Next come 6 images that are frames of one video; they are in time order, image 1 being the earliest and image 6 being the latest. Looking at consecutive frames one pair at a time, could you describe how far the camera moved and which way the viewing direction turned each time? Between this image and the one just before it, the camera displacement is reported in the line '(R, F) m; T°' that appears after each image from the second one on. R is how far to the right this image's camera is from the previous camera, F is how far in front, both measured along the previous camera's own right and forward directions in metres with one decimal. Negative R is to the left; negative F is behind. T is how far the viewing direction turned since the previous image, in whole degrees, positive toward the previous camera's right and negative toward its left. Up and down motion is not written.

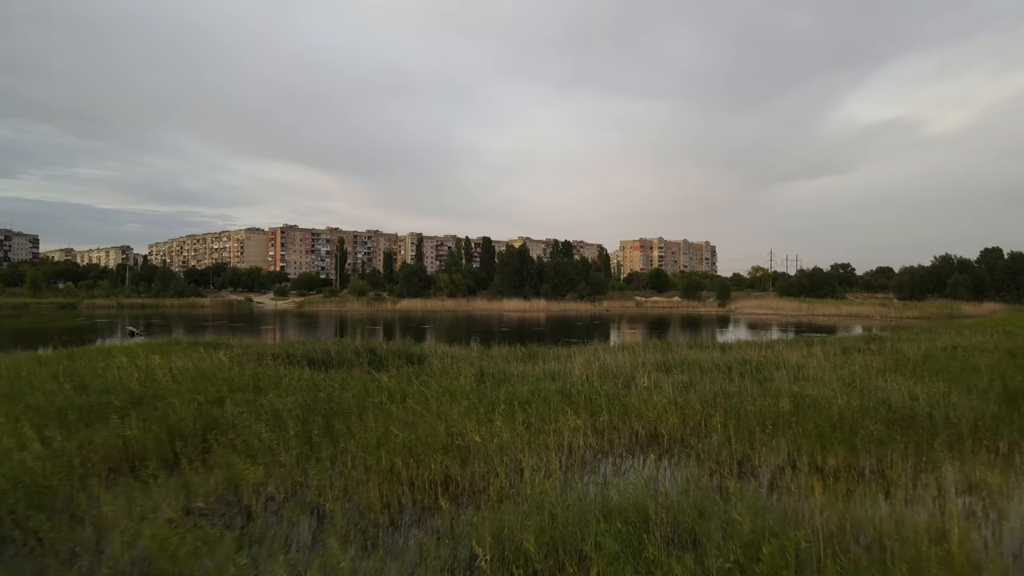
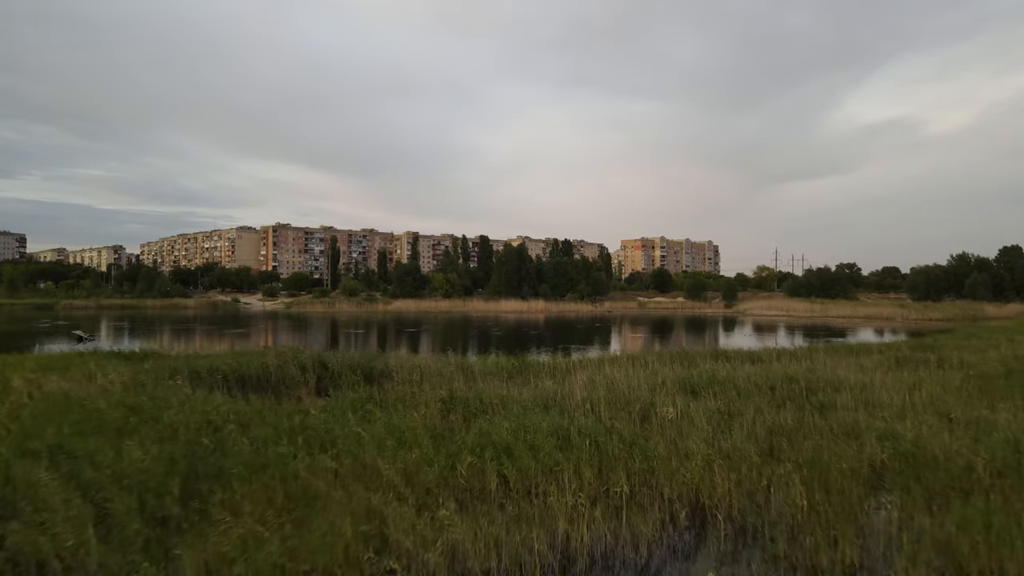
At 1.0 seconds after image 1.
(+0.3, +2.7) m; 0°
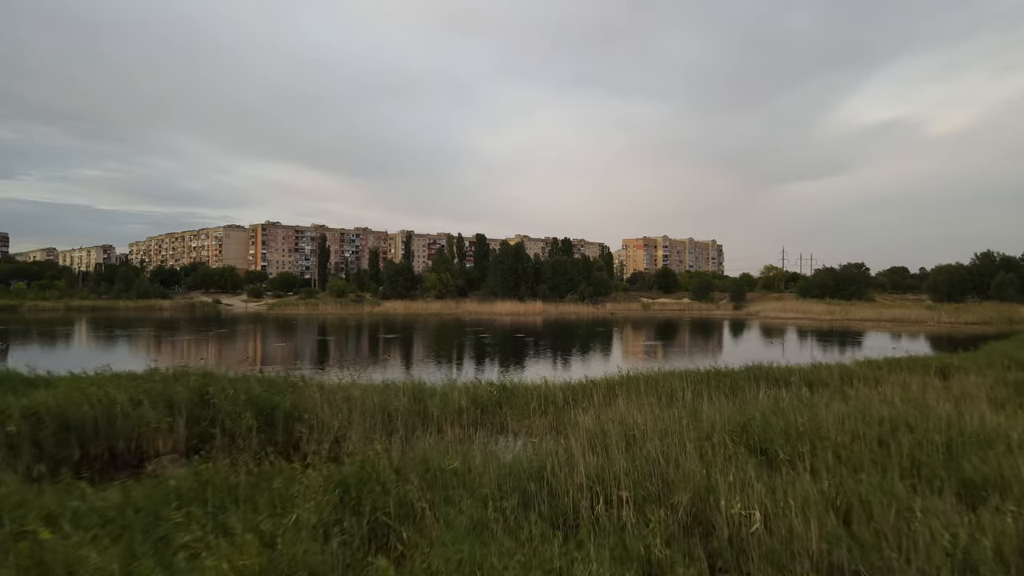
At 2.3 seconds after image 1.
(+0.4, +3.5) m; 0°
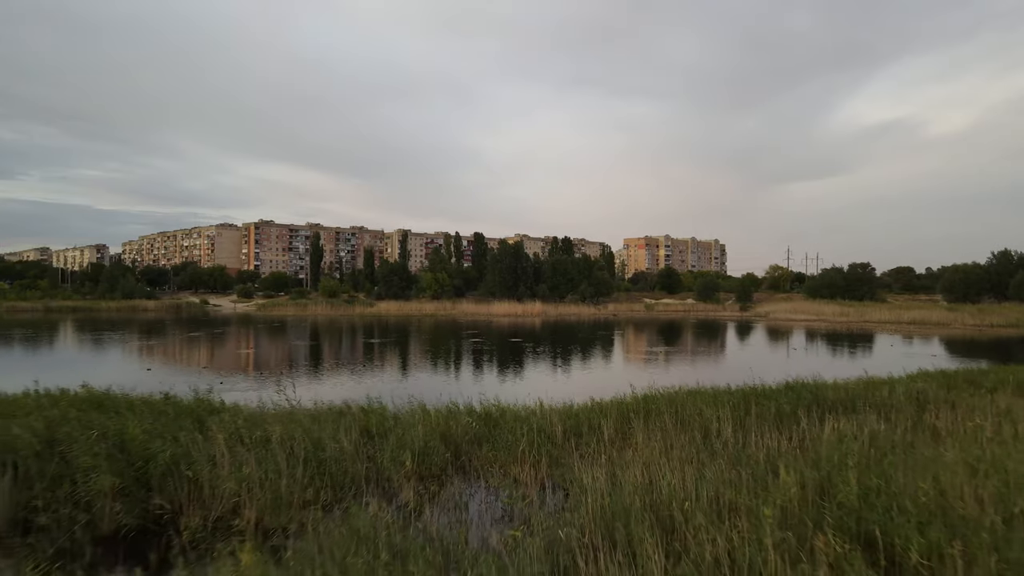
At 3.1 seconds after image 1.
(+0.2, +2.2) m; 0°
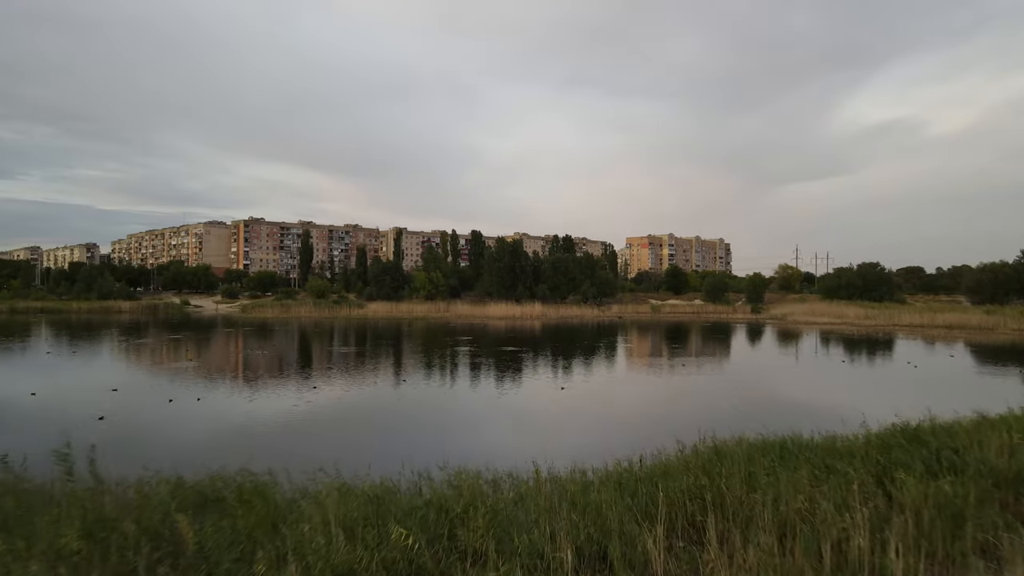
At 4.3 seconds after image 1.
(+0.2, +3.4) m; 0°
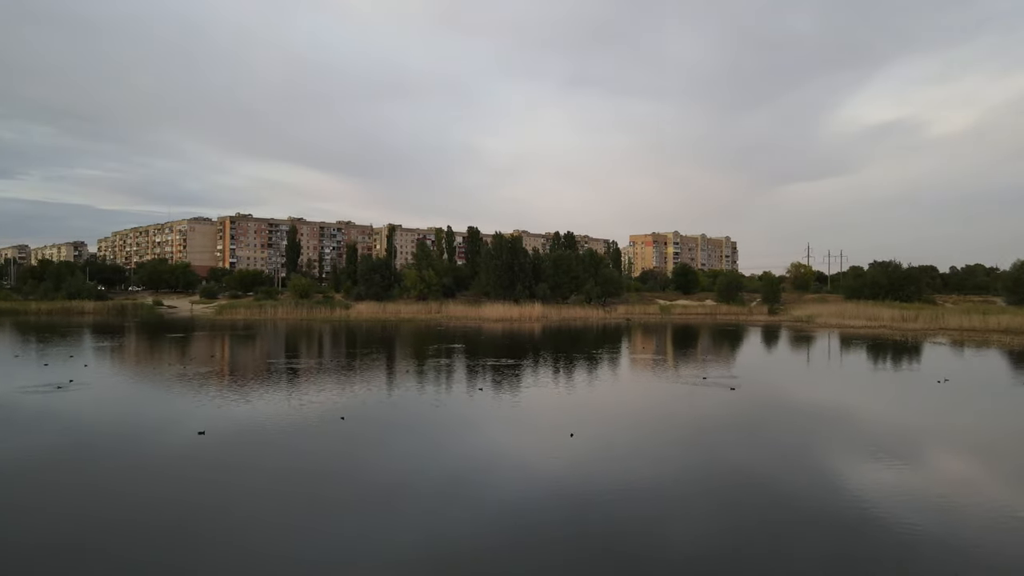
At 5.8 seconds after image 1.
(+0.2, +4.1) m; 0°
